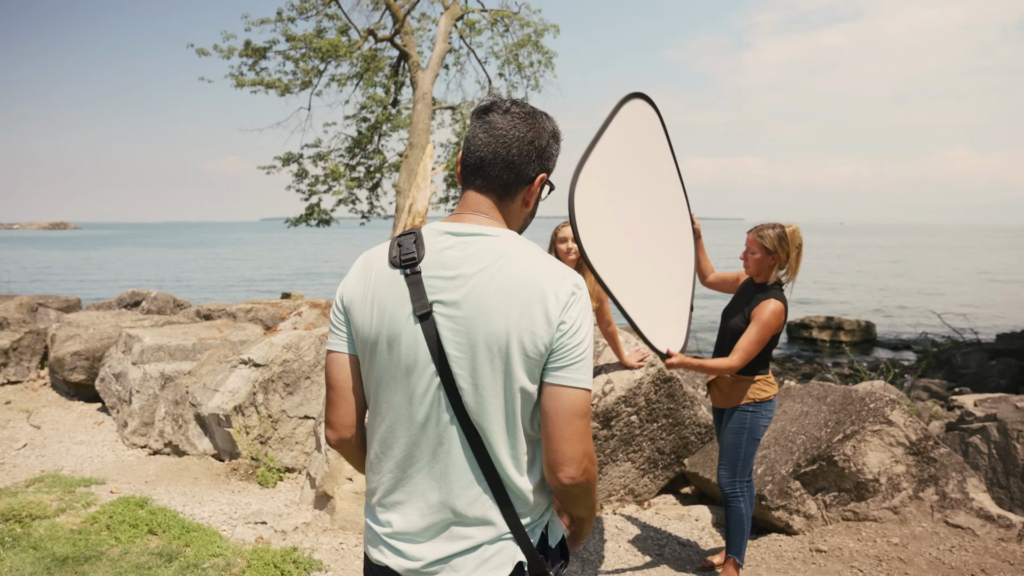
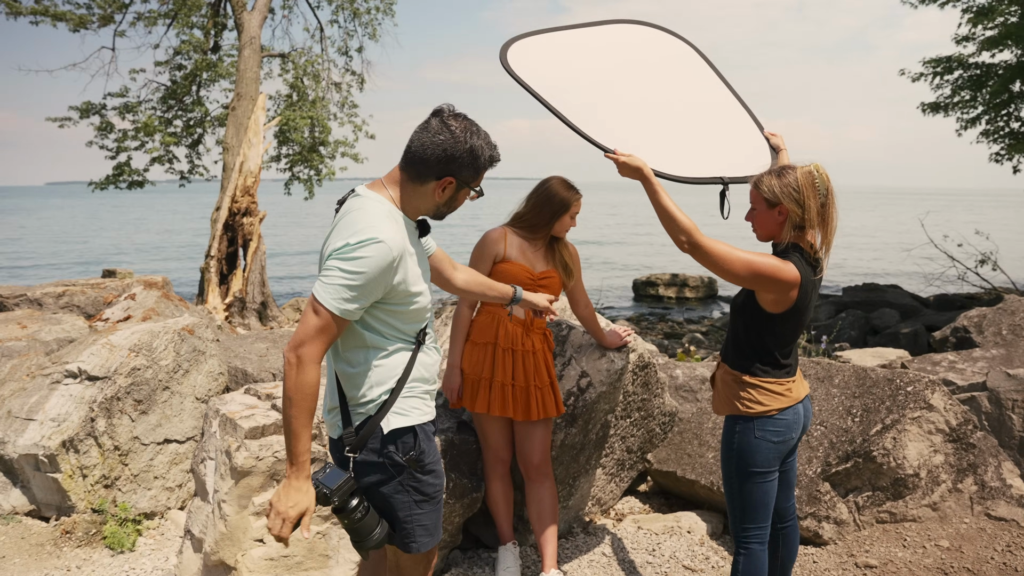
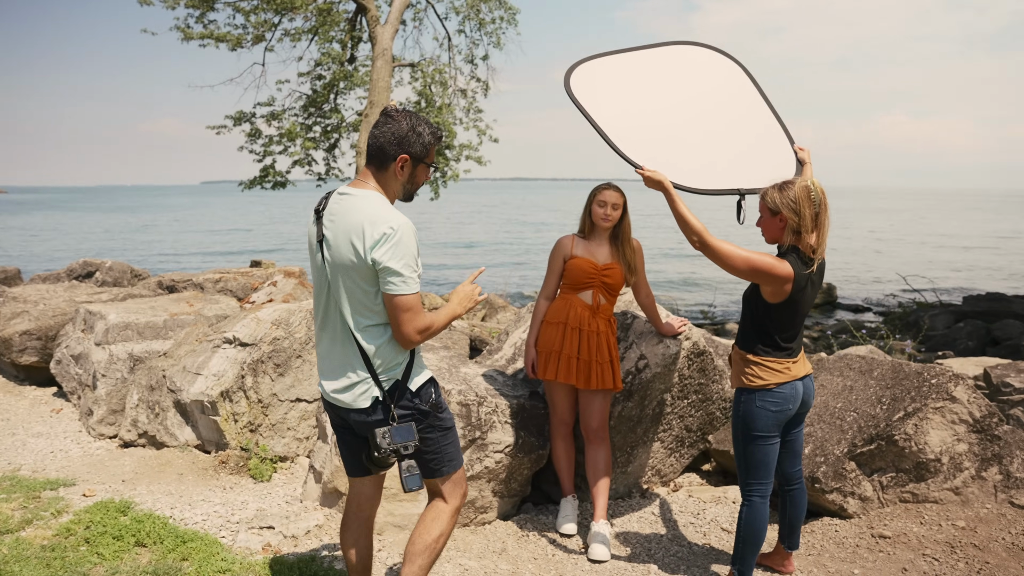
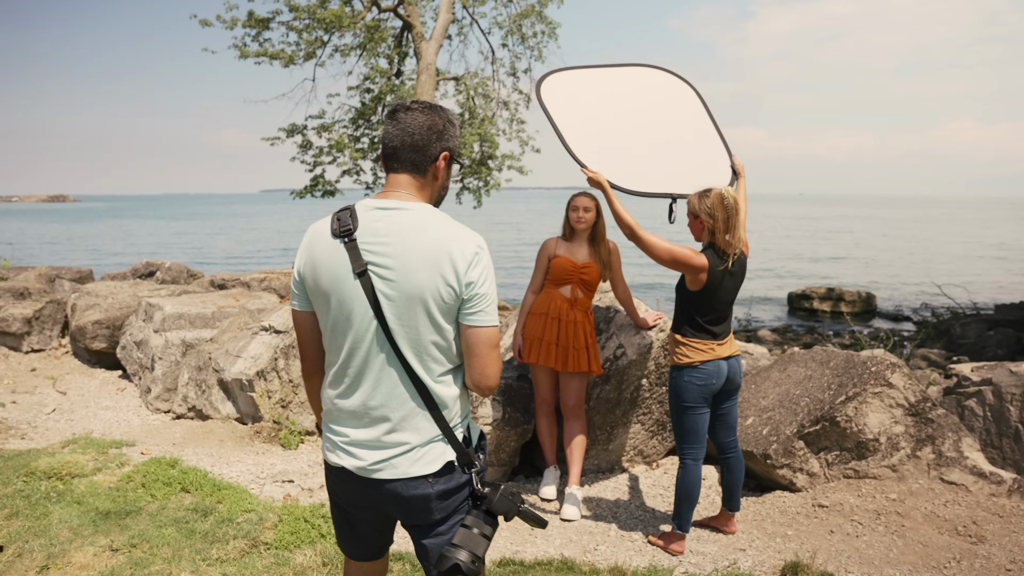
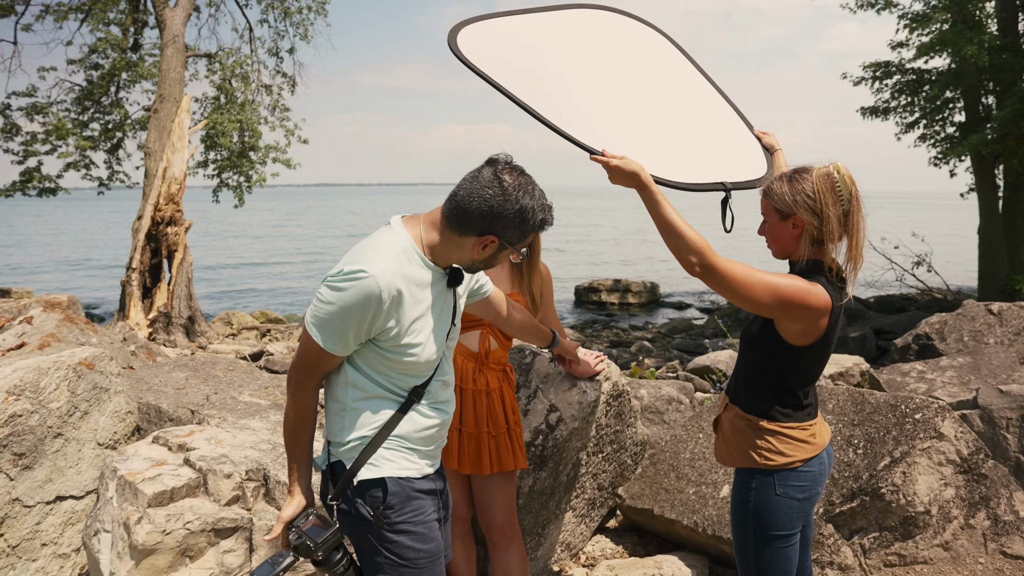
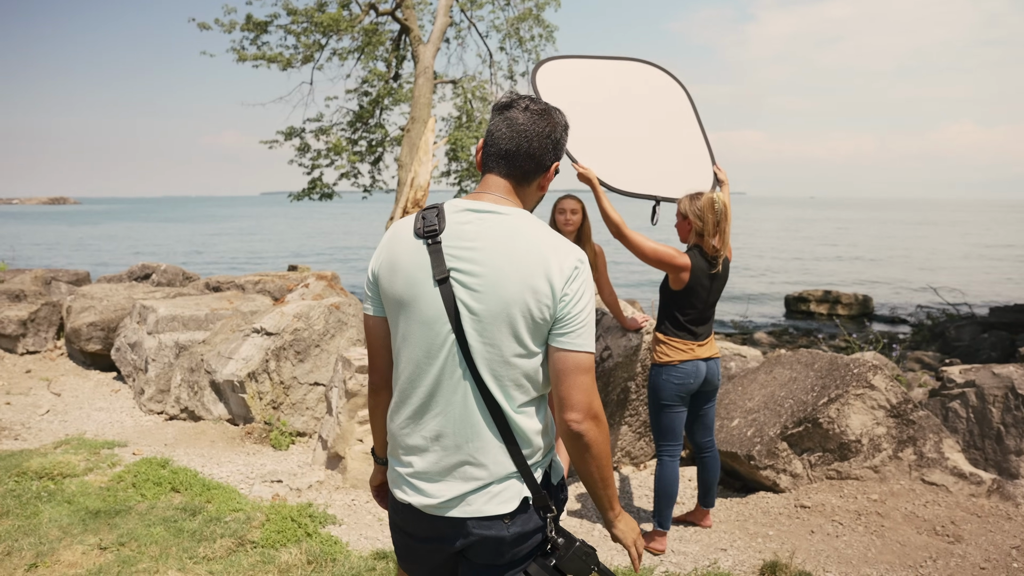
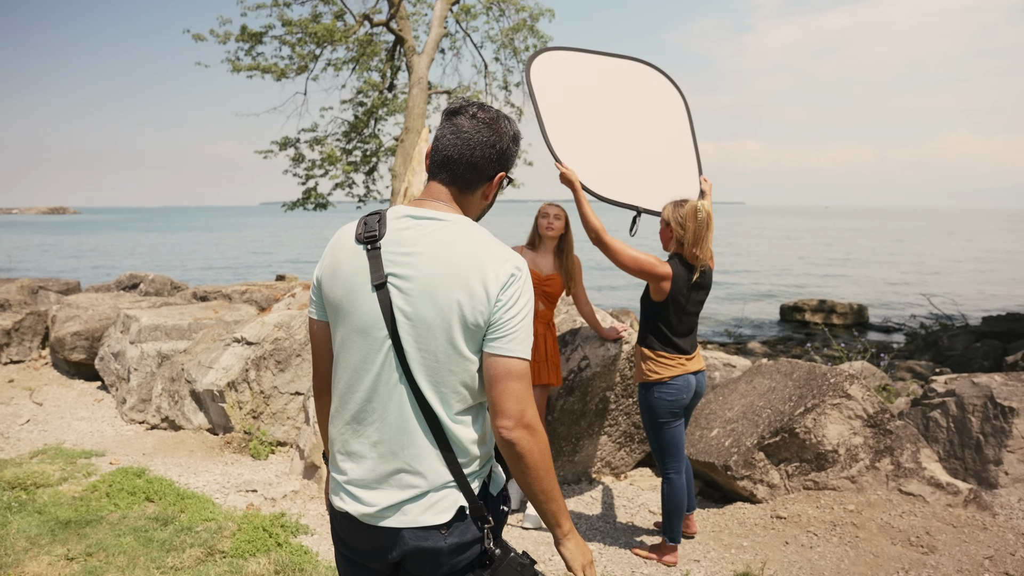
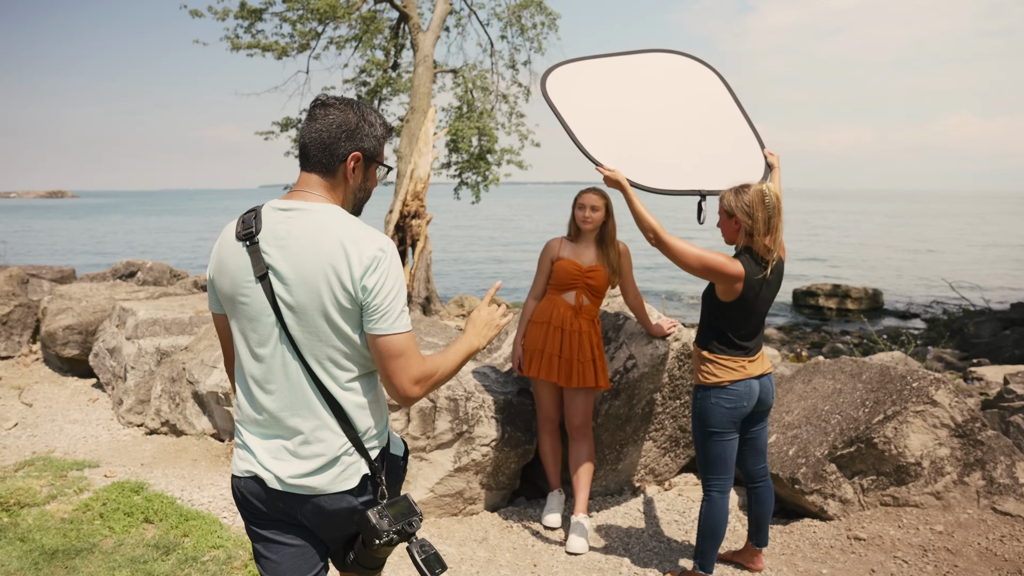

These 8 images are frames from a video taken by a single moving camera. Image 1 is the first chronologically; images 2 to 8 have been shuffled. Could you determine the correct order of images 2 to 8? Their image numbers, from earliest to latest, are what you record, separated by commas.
7, 6, 4, 8, 3, 2, 5
